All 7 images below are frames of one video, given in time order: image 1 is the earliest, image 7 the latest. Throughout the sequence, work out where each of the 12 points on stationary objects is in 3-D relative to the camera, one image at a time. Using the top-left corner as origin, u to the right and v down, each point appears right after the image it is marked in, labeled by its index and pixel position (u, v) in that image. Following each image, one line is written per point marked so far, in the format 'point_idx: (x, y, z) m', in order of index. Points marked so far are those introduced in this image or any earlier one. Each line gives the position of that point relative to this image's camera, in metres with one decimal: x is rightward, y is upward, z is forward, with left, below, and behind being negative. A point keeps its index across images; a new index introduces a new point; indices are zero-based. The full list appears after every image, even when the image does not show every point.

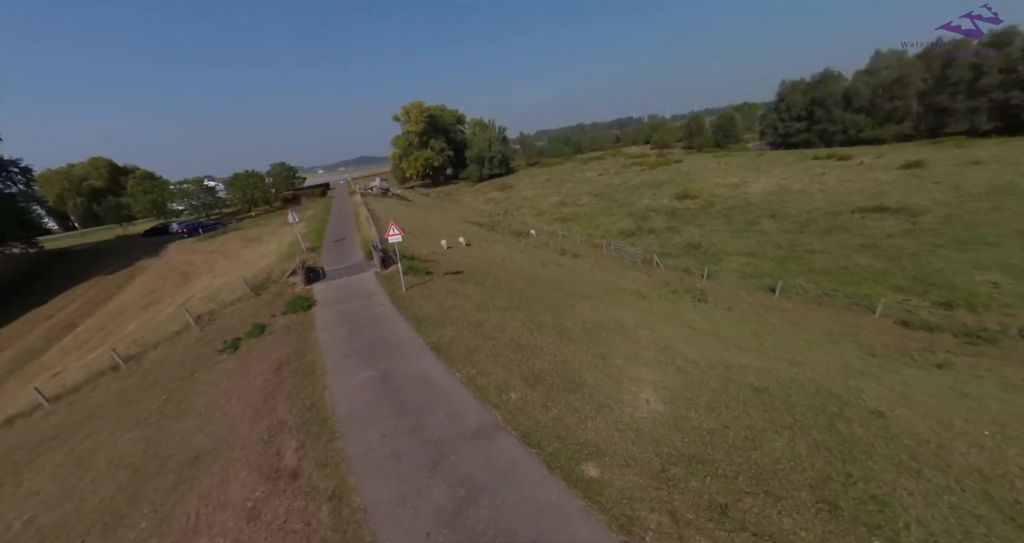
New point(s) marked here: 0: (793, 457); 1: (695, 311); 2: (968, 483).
0: (+5.8, -3.9, +7.8) m
1: (+8.8, -2.0, +16.4) m
2: (+8.8, -3.8, +7.1) m
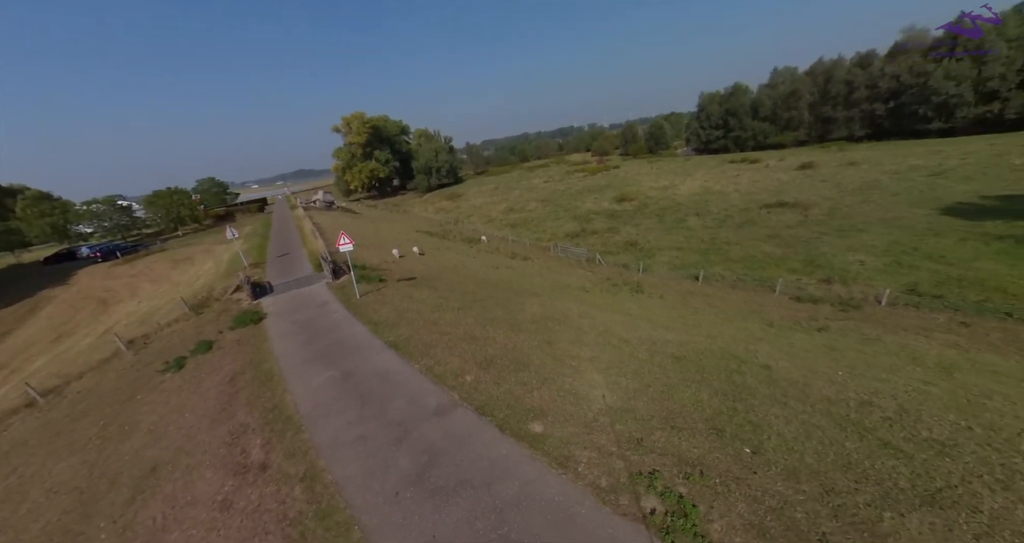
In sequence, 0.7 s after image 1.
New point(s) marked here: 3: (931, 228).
0: (+4.6, -3.3, +9.6) m
1: (+6.6, -1.6, +18.6) m
2: (+7.8, -3.2, +9.3) m
3: (+22.2, +2.3, +19.6) m
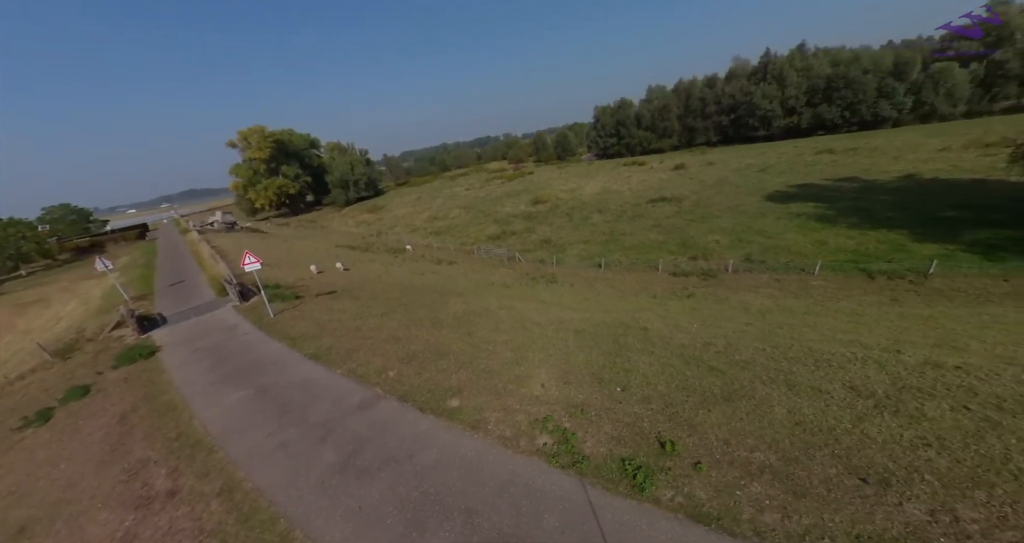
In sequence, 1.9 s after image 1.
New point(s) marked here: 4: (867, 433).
0: (+2.1, -2.8, +11.6) m
1: (+2.1, -1.1, +20.8) m
2: (+5.2, -2.3, +11.9) m
3: (+16.8, +4.1, +24.8) m
4: (+5.4, -2.5, +5.8) m
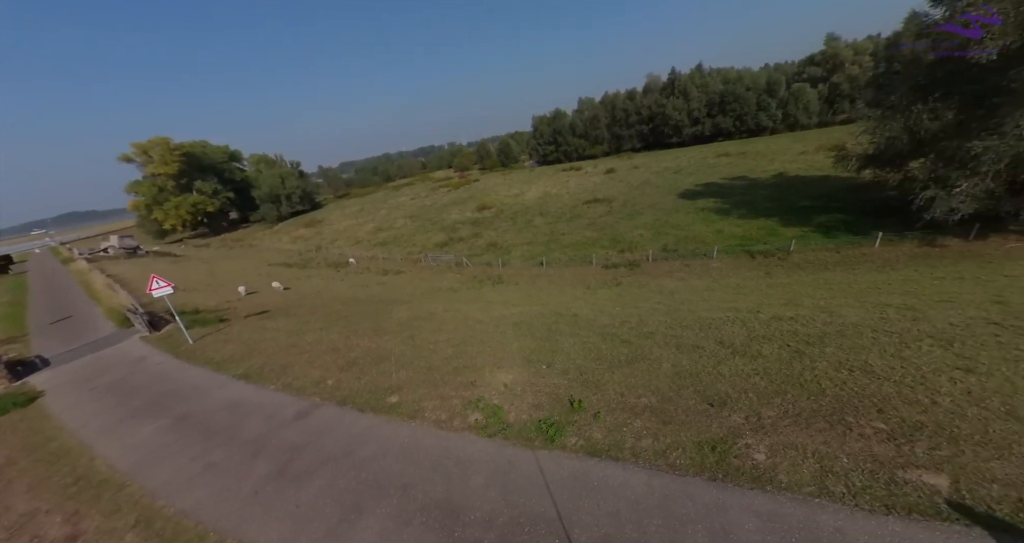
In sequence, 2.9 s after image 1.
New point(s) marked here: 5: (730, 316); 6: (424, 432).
0: (0.0, -2.6, +12.6) m
1: (-1.3, -1.1, +21.8) m
2: (+3.0, -2.0, +13.3) m
3: (+12.5, +4.9, +27.7) m
4: (+4.0, -2.0, +7.3) m
5: (+6.0, -1.2, +10.3) m
6: (-2.2, -3.9, +9.1) m
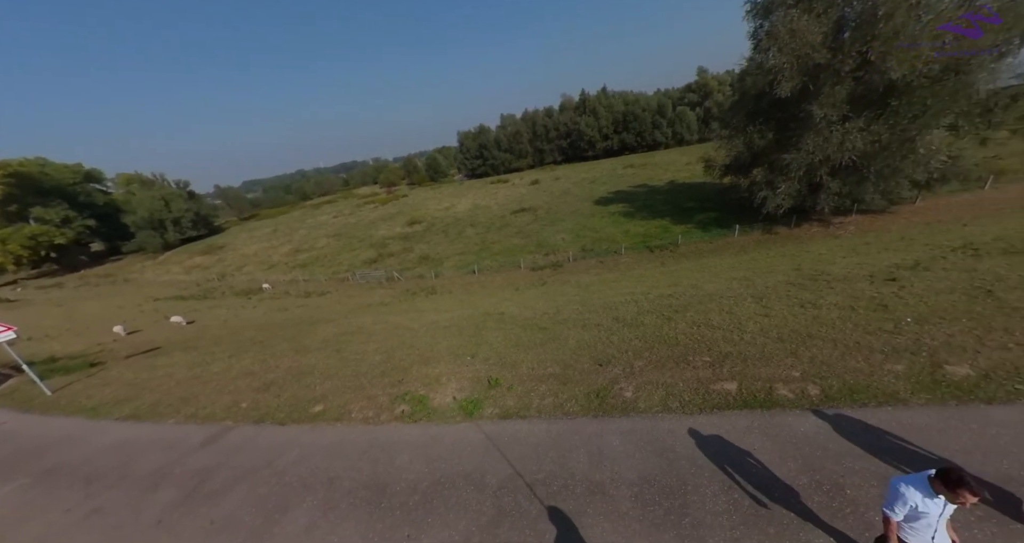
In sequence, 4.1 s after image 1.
0: (-2.6, -2.6, +13.2) m
1: (-5.5, -1.4, +22.0) m
2: (+0.2, -1.8, +14.4) m
3: (+6.8, +4.9, +30.4) m
4: (+2.2, -1.6, +8.6) m
5: (+3.7, -0.9, +12.0) m
6: (-4.1, -3.9, +9.3) m
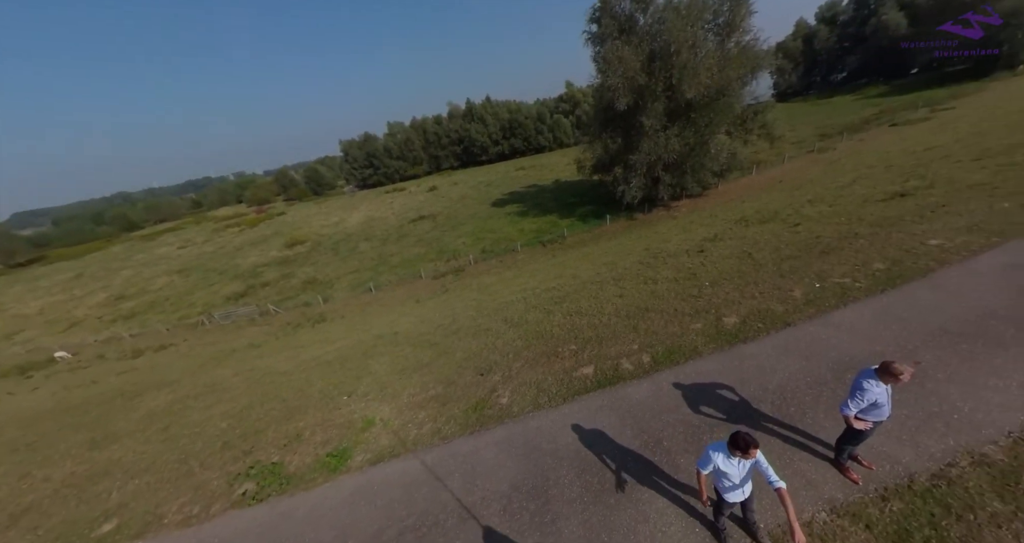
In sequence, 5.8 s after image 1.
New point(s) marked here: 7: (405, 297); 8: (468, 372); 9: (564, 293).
0: (-6.0, -3.3, +12.1) m
1: (-10.8, -2.8, +20.1) m
2: (-3.6, -2.3, +13.9) m
3: (-1.6, +4.8, +31.0) m
4: (-0.4, -1.7, +8.8) m
5: (+0.2, -0.8, +12.3) m
6: (-6.4, -4.7, +8.1) m
7: (-6.1, -1.4, +20.7) m
8: (-0.8, -2.0, +8.0) m
9: (+1.7, -0.5, +10.3) m
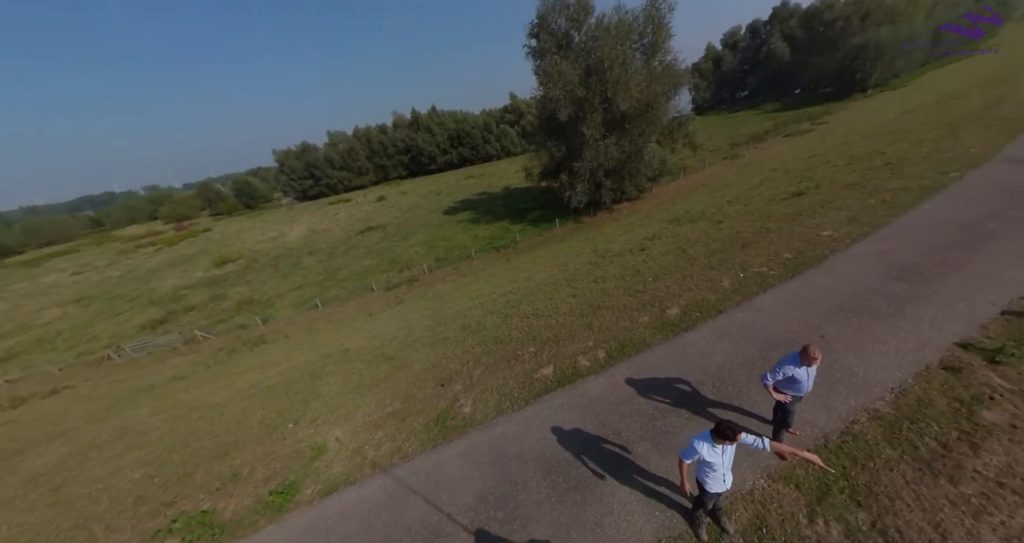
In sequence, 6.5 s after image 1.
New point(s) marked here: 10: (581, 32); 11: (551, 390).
0: (-7.2, -3.9, +11.2) m
1: (-13.0, -3.8, +18.6) m
2: (-5.1, -2.7, +13.3) m
3: (-5.6, +4.1, +30.6) m
4: (-1.4, -1.8, +8.6) m
5: (-1.3, -1.1, +12.2) m
6: (-7.0, -5.2, +7.1) m
7: (-8.4, -2.2, +19.7) m
8: (-1.7, -2.2, +7.7) m
9: (+0.5, -0.6, +10.3) m
10: (+3.7, +12.7, +19.2) m
11: (+0.7, -1.8, +5.8) m
